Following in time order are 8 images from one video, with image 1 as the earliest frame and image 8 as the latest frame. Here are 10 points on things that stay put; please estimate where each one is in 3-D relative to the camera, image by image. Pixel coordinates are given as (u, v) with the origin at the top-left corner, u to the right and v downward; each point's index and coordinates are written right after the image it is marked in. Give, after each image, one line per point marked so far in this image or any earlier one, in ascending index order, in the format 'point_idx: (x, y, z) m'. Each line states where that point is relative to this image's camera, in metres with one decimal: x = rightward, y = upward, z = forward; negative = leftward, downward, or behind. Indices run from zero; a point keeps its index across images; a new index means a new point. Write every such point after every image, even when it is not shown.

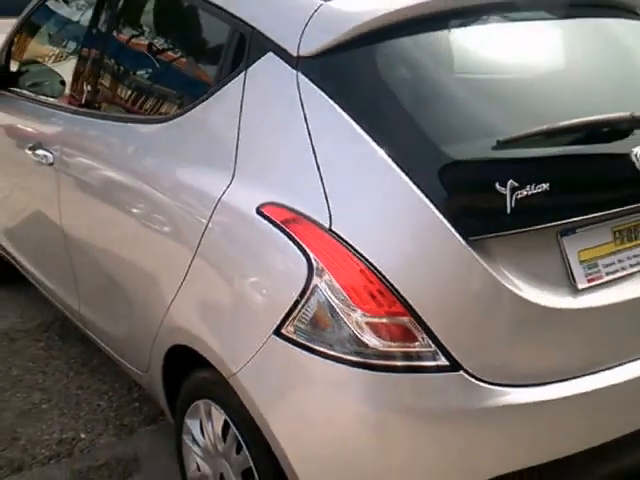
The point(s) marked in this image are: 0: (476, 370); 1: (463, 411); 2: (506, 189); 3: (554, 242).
0: (+0.4, -0.3, +1.8) m
1: (+0.4, -0.4, +1.8) m
2: (+0.5, +0.1, +1.9) m
3: (+0.7, 0.0, +1.9) m
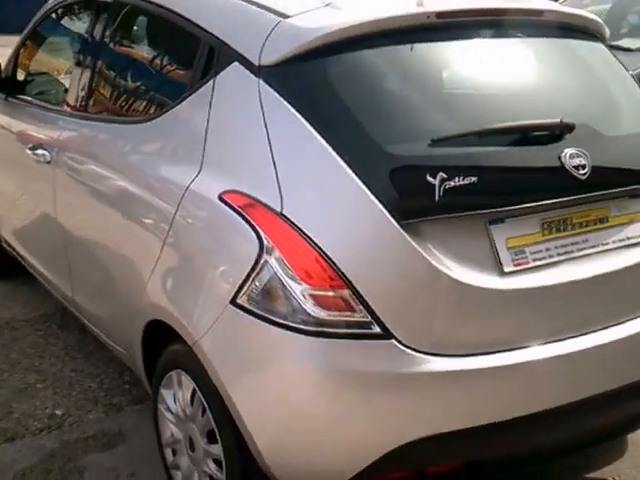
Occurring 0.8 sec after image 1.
0: (+0.3, -0.3, +2.1) m
1: (+0.2, -0.4, +2.1) m
2: (+0.4, +0.2, +2.2) m
3: (+0.5, 0.0, +2.2) m
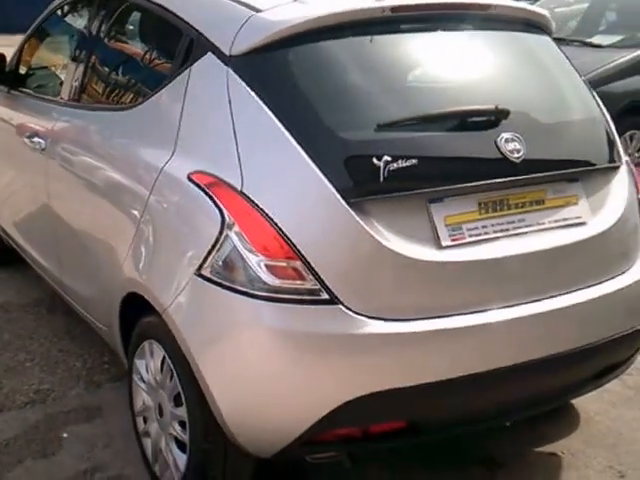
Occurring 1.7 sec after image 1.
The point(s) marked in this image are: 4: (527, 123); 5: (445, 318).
0: (+0.1, -0.2, +2.3) m
1: (0.0, -0.3, +2.3) m
2: (+0.2, +0.3, +2.3) m
3: (+0.3, +0.1, +2.4) m
4: (+0.8, +0.4, +2.7) m
5: (+0.4, -0.3, +2.4) m
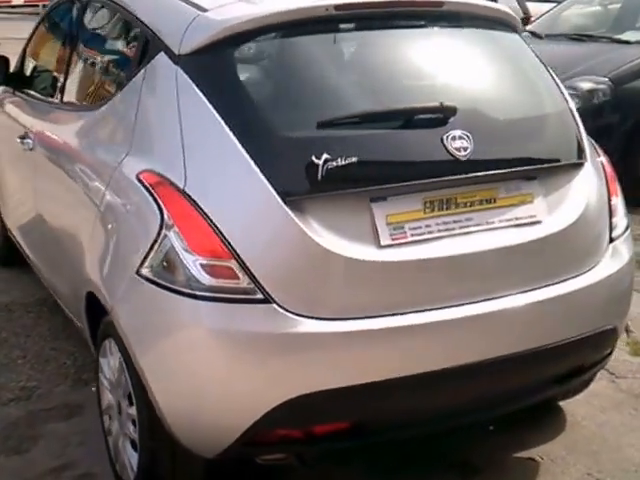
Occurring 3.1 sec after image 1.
0: (-0.1, -0.2, +2.3) m
1: (-0.2, -0.3, +2.3) m
2: (0.0, +0.3, +2.3) m
3: (+0.1, +0.1, +2.4) m
4: (+0.6, +0.4, +2.6) m
5: (+0.2, -0.3, +2.4) m
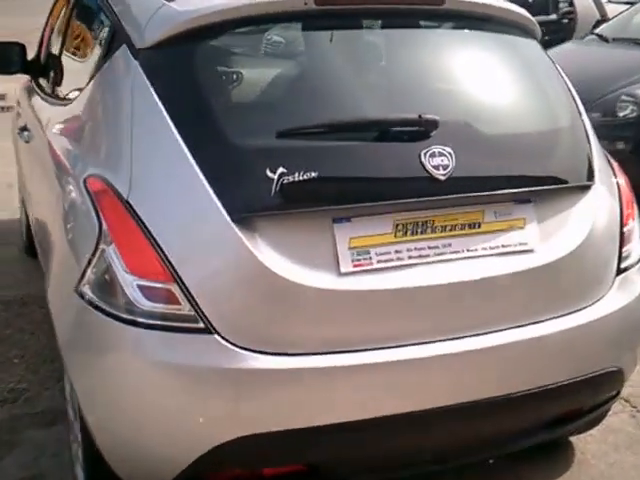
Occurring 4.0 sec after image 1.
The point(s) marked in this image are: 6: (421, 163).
0: (-0.3, -0.3, +2.1) m
1: (-0.3, -0.4, +2.1) m
2: (-0.1, +0.2, +2.1) m
3: (0.0, 0.0, +2.1) m
4: (+0.5, +0.4, +2.3) m
5: (+0.1, -0.3, +2.1) m
6: (+0.3, +0.2, +2.2) m
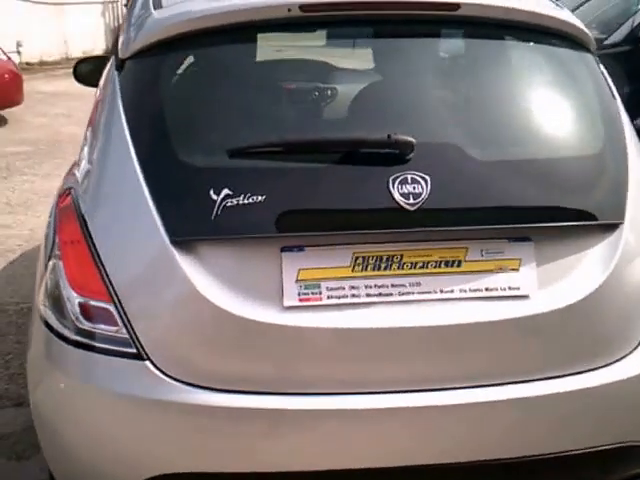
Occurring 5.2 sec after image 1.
0: (-0.4, -0.3, +2.0) m
1: (-0.5, -0.4, +2.0) m
2: (-0.3, +0.1, +2.0) m
3: (-0.1, 0.0, +2.0) m
4: (+0.4, +0.2, +2.1) m
5: (-0.1, -0.4, +1.9) m
6: (+0.2, +0.1, +2.0) m
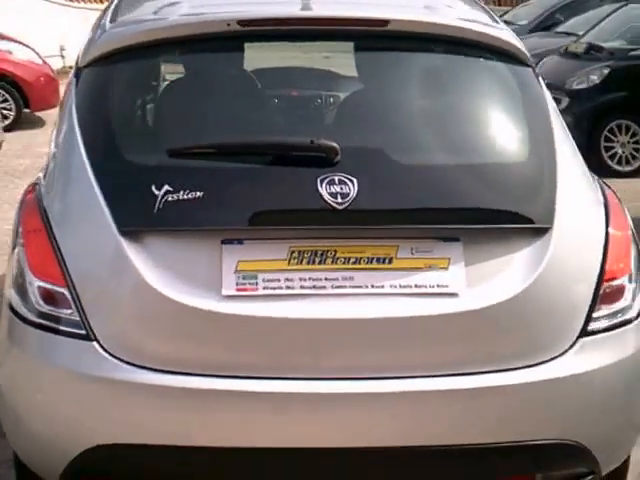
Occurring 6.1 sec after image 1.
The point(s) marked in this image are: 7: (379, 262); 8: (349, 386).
0: (-0.6, -0.3, +2.1) m
1: (-0.7, -0.4, +2.1) m
2: (-0.4, +0.1, +2.1) m
3: (-0.3, 0.0, +2.1) m
4: (+0.2, +0.2, +2.2) m
5: (-0.3, -0.4, +2.1) m
6: (0.0, +0.2, +2.1) m
7: (+0.2, -0.1, +2.1) m
8: (+0.1, -0.4, +2.1) m
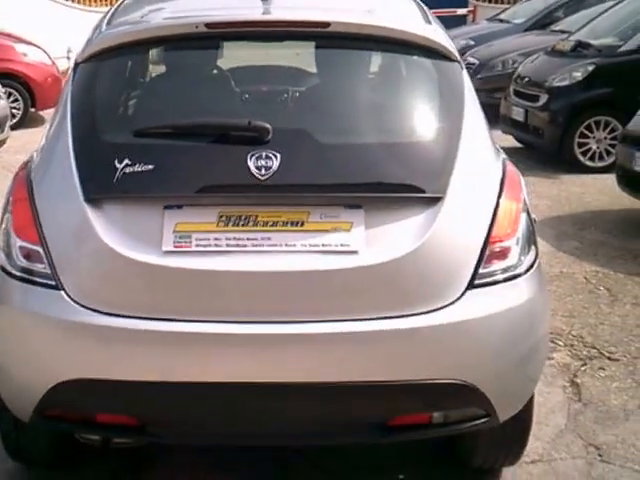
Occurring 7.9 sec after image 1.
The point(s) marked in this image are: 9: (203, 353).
0: (-0.8, -0.2, +2.5) m
1: (-0.9, -0.3, +2.5) m
2: (-0.7, +0.3, +2.5) m
3: (-0.5, +0.1, +2.5) m
4: (0.0, +0.3, +2.6) m
5: (-0.5, -0.3, +2.5) m
6: (-0.2, +0.3, +2.5) m
7: (-0.1, 0.0, +2.5) m
8: (-0.1, -0.3, +2.5) m
9: (-0.4, -0.4, +2.5) m
